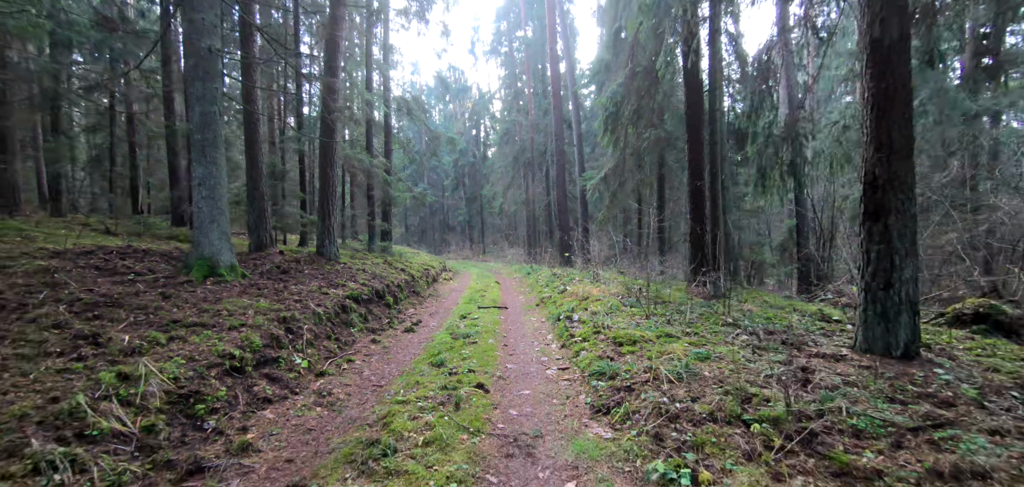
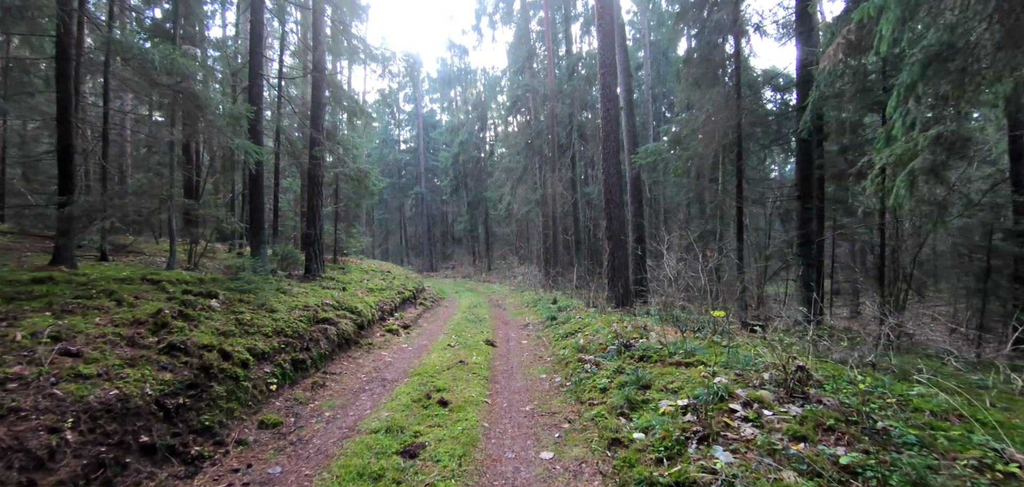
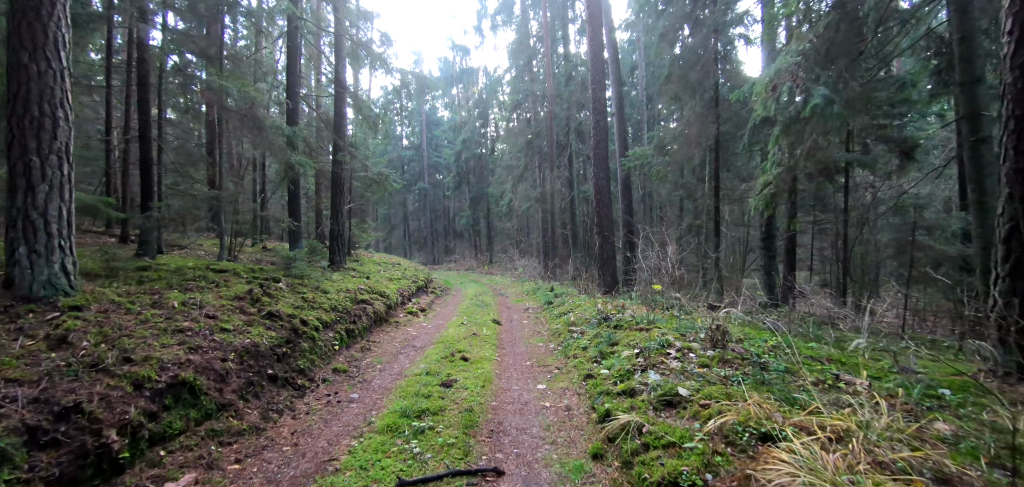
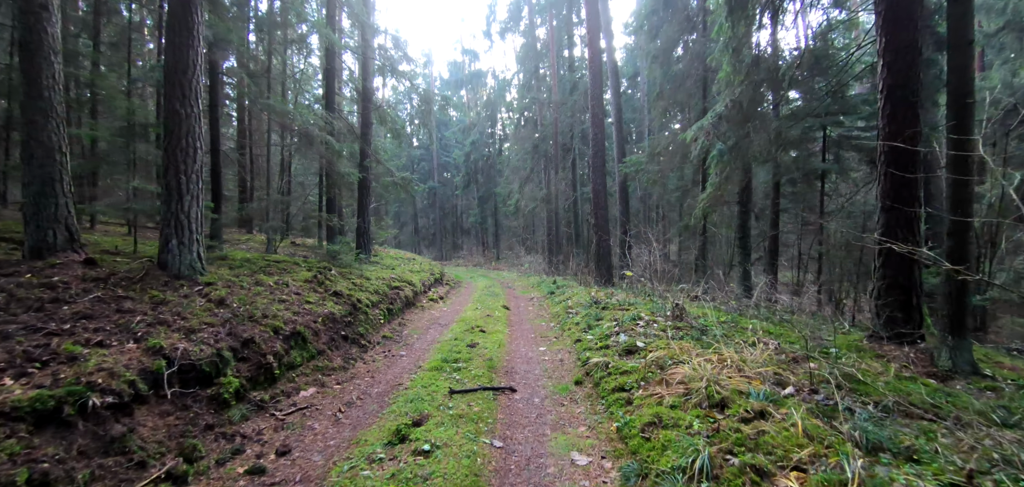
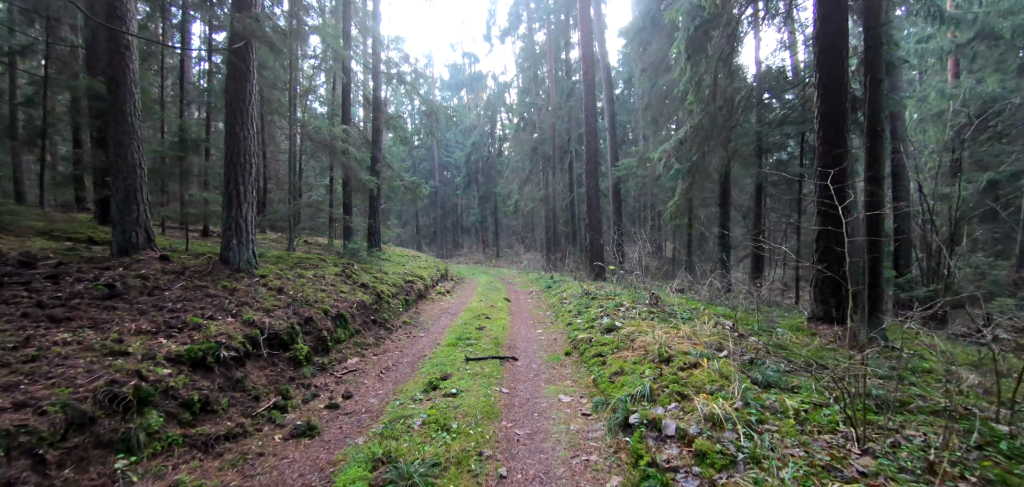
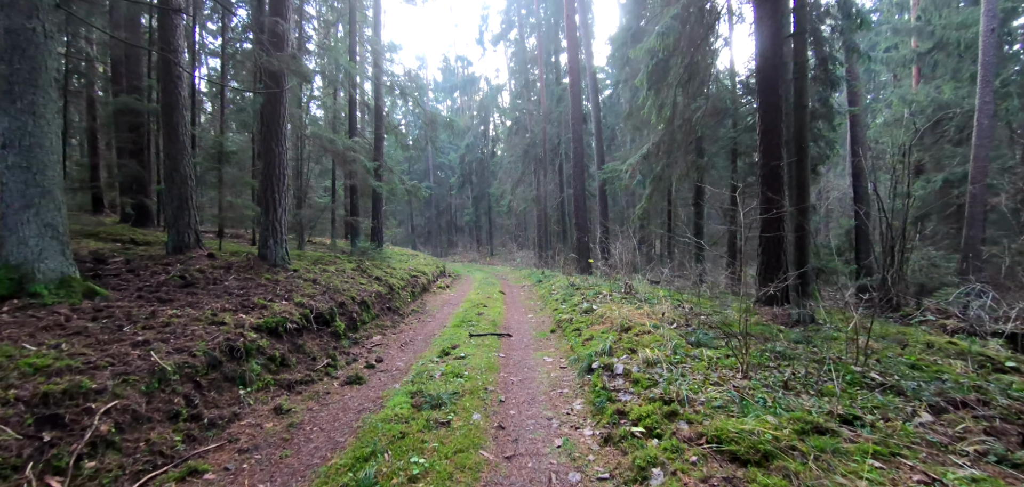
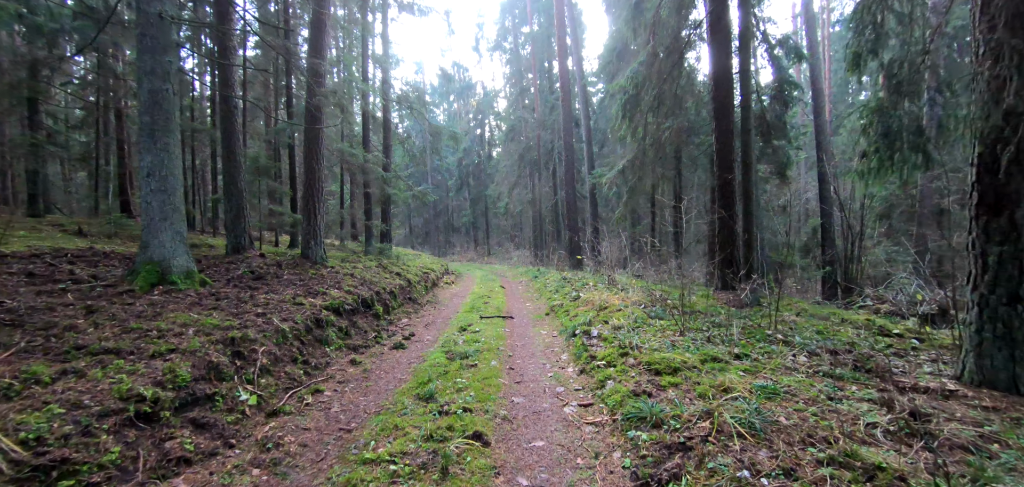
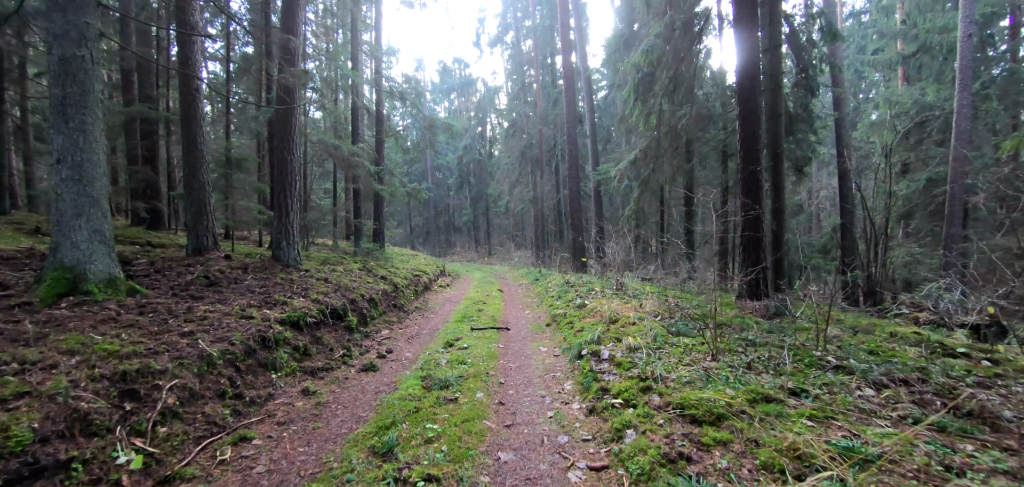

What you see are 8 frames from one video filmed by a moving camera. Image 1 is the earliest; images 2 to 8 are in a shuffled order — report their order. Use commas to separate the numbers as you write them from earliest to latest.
7, 8, 6, 5, 4, 3, 2
